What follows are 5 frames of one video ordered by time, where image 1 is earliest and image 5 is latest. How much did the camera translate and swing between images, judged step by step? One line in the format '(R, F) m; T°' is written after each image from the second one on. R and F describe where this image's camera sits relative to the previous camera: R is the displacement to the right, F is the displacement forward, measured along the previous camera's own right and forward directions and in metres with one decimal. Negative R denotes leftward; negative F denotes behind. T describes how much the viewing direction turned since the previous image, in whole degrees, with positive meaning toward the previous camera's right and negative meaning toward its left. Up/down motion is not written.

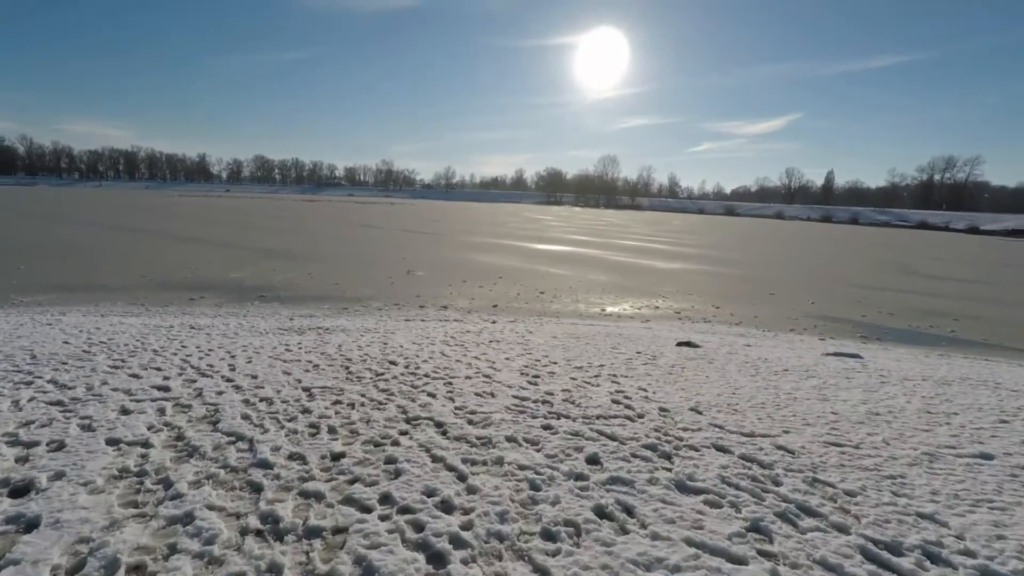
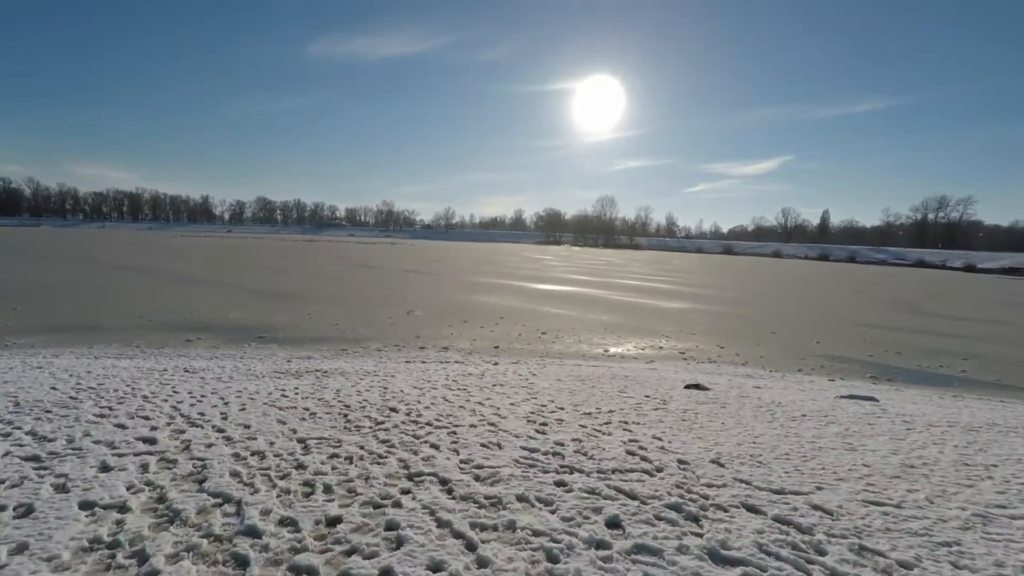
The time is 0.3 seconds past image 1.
(-0.1, +0.2) m; 0°
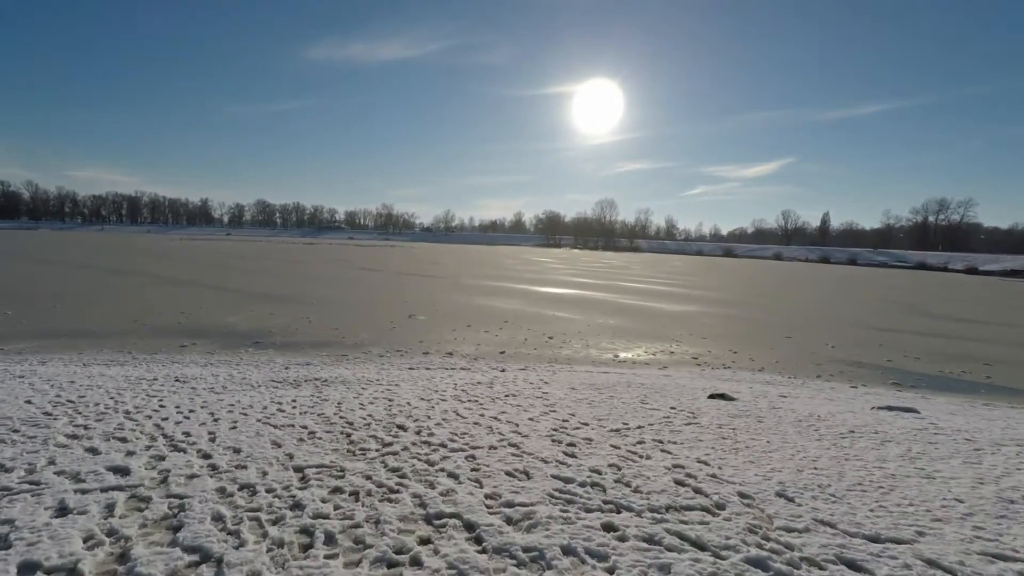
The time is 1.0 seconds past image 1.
(-0.2, +0.6) m; 0°
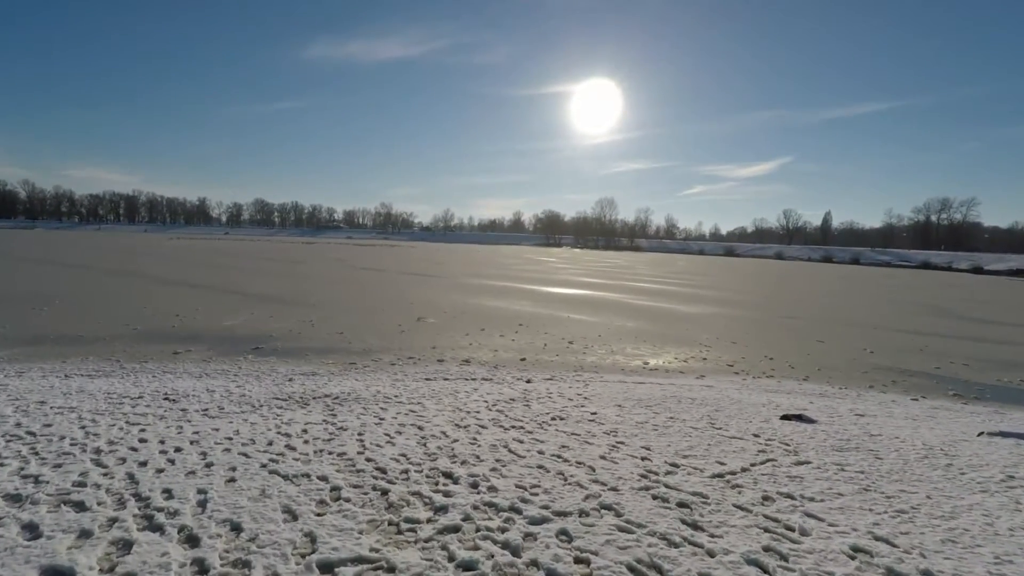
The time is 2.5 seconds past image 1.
(-0.6, +1.2) m; 0°
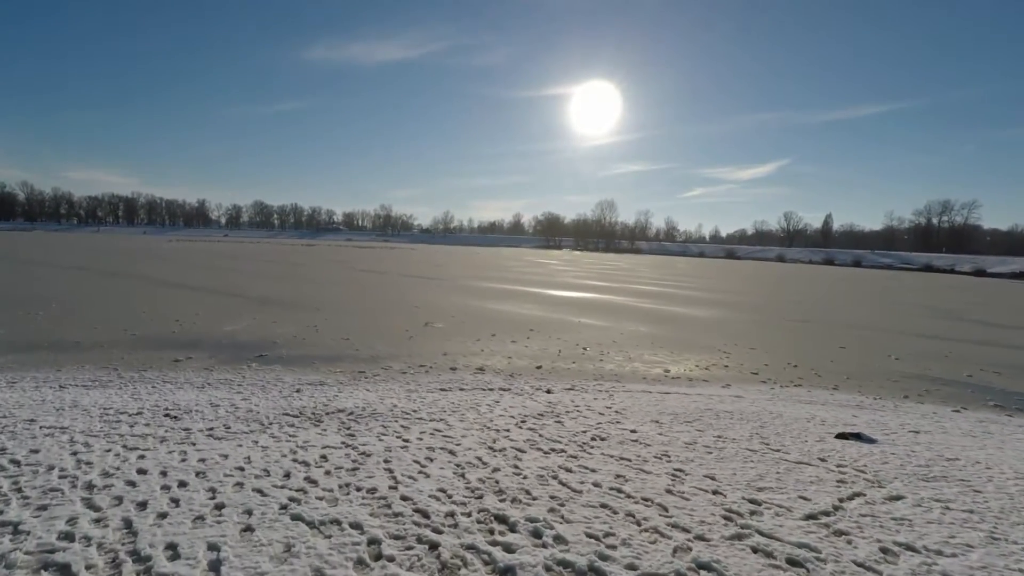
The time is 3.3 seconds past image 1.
(-0.4, +0.6) m; 0°
